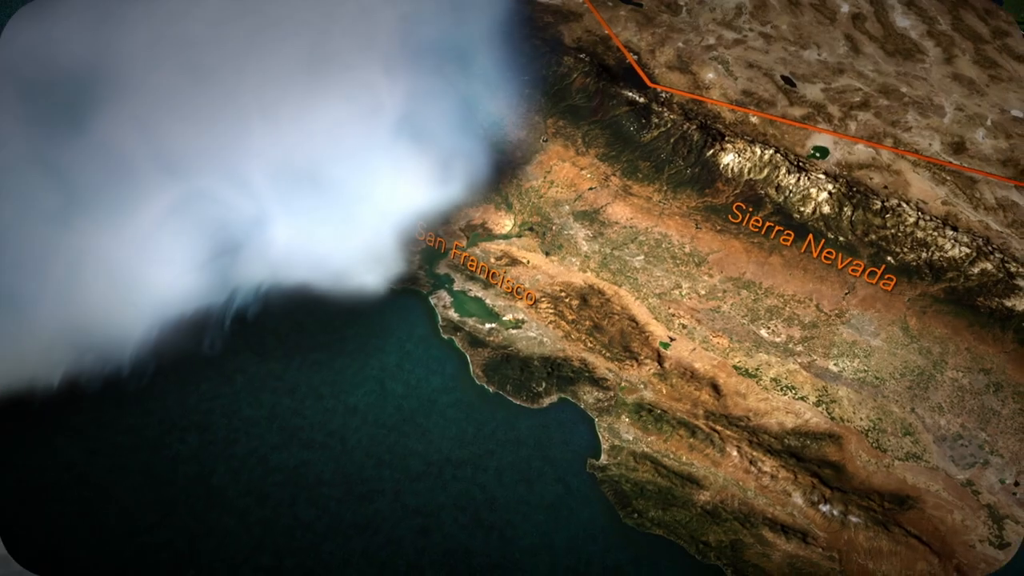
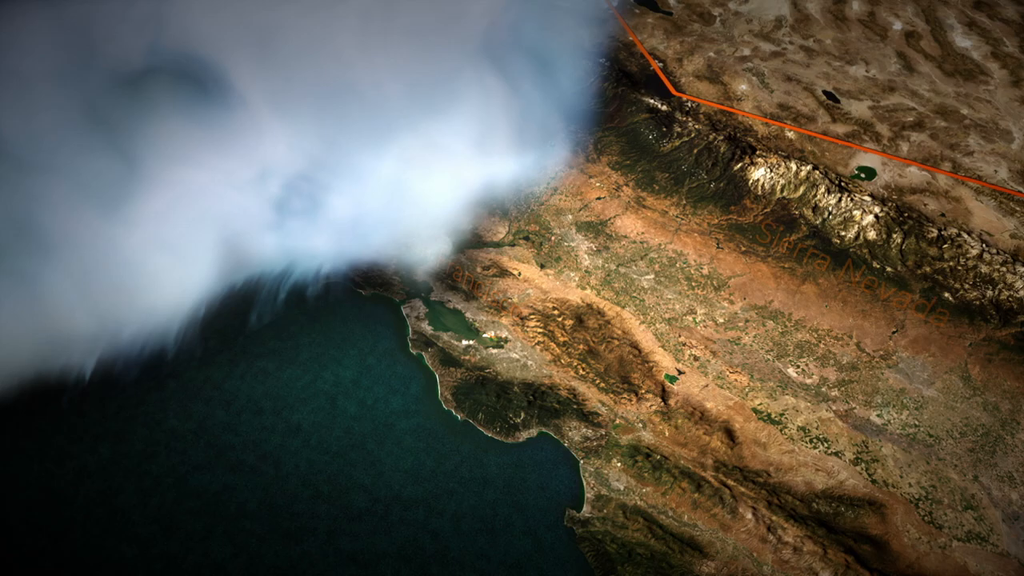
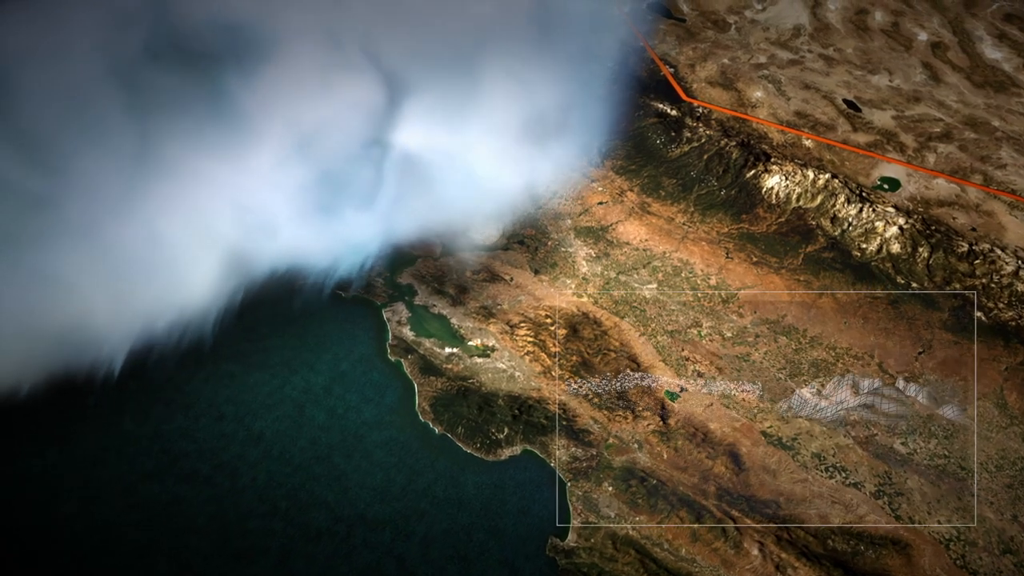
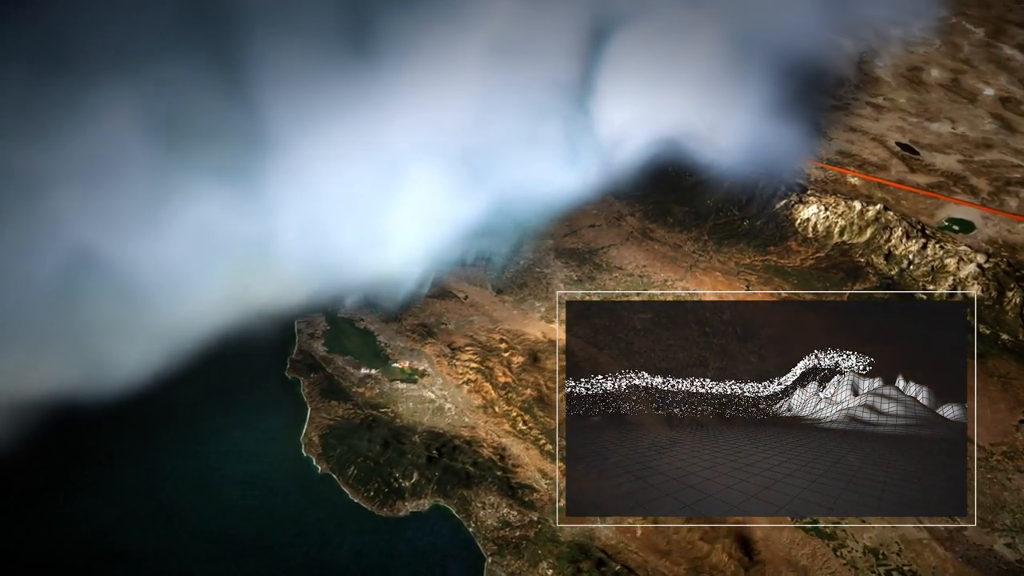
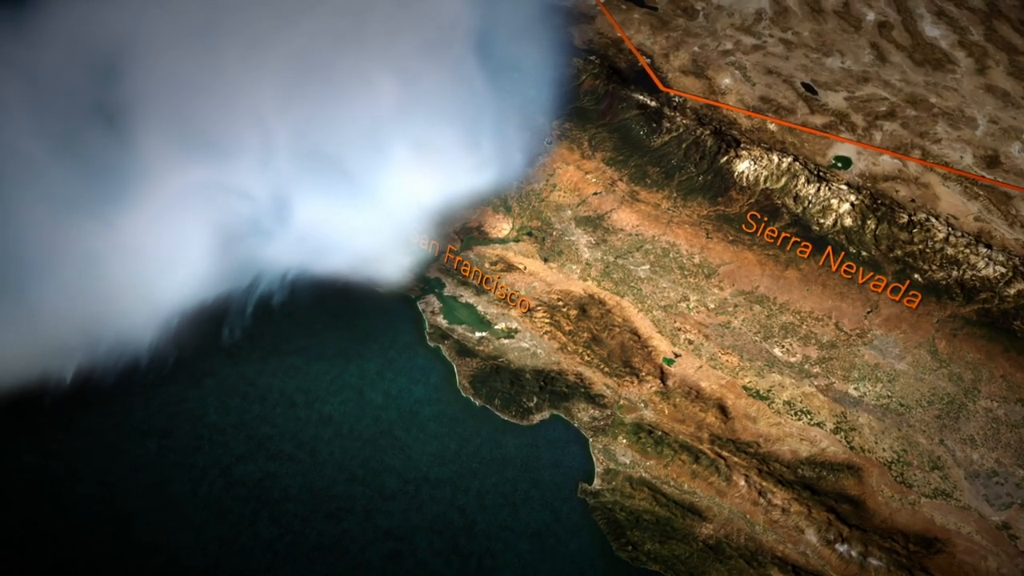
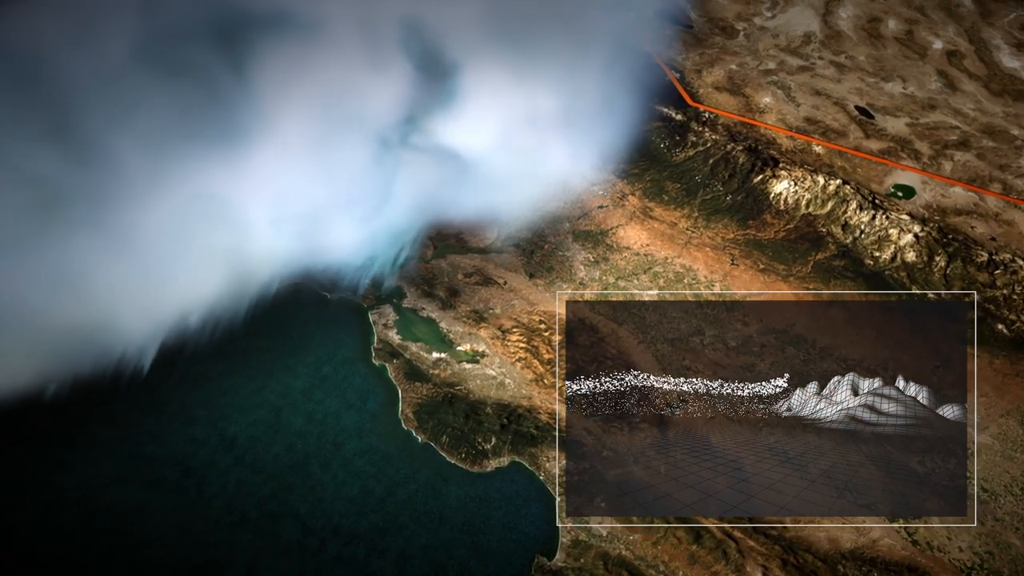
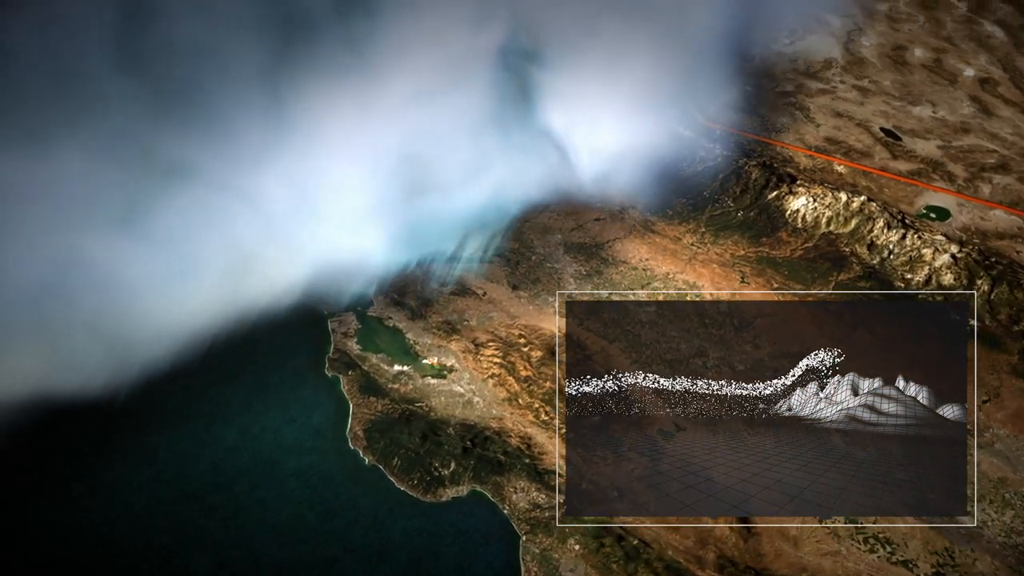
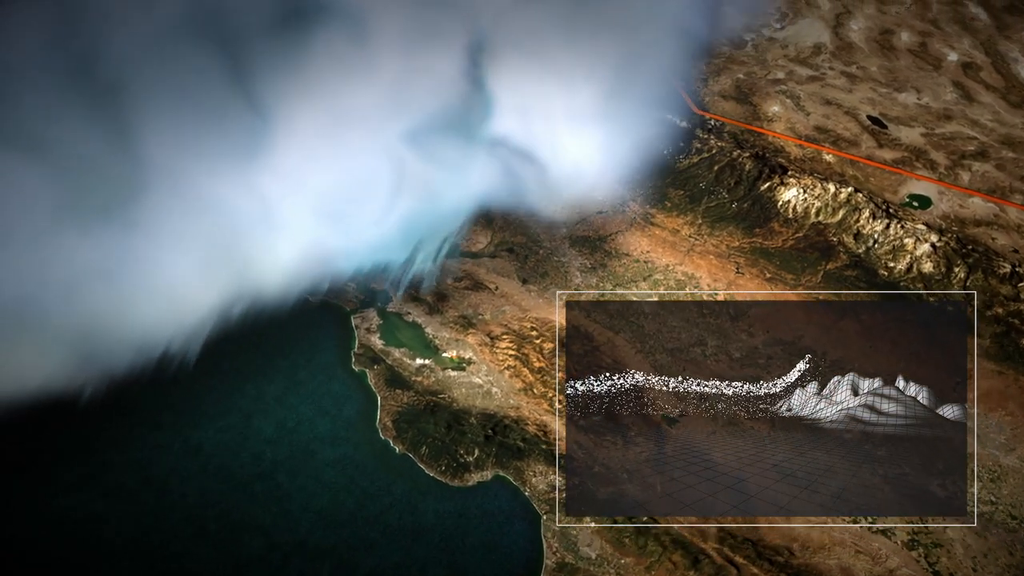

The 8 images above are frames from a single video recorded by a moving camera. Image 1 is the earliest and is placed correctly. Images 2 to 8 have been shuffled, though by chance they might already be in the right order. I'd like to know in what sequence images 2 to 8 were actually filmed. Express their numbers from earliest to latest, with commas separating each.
5, 2, 3, 6, 8, 7, 4
